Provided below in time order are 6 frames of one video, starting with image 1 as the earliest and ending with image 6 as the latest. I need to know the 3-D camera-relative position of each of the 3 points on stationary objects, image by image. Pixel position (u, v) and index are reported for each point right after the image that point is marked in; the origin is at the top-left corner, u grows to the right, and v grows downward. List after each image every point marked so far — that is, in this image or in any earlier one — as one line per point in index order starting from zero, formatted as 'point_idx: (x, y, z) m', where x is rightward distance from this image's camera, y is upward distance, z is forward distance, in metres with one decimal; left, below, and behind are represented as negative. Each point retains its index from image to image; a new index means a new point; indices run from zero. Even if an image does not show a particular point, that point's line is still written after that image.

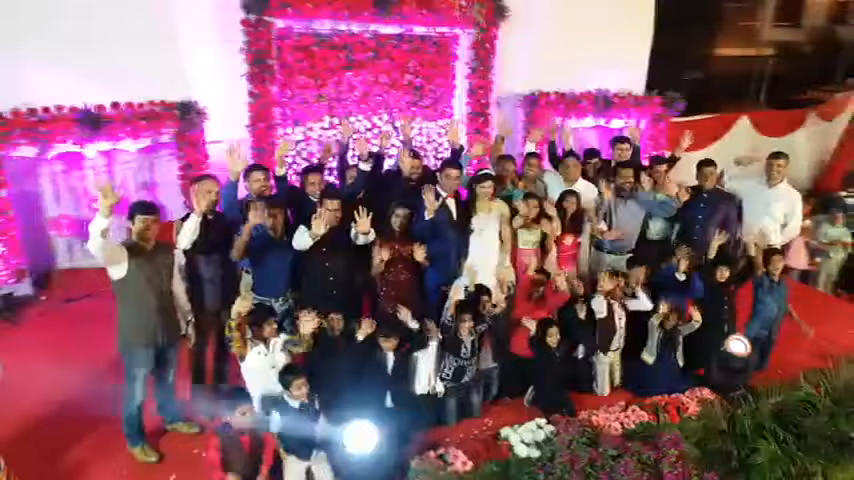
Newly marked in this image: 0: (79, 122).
0: (-2.9, +1.0, +5.3) m
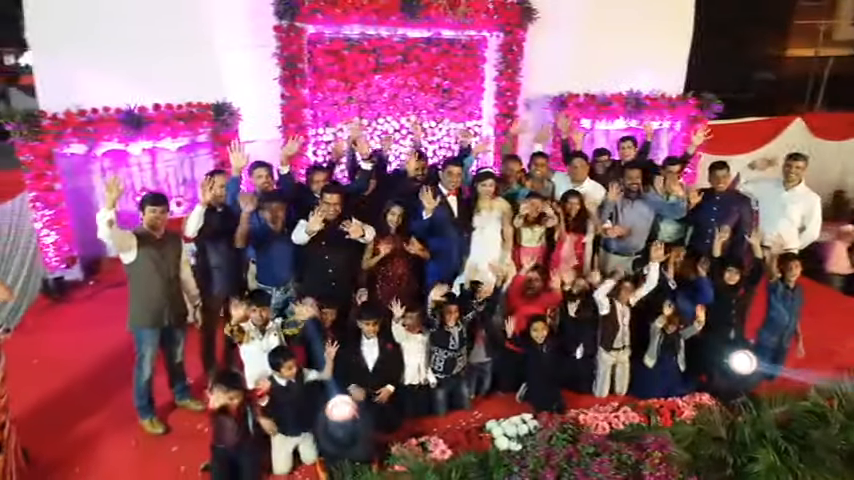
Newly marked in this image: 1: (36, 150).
0: (-2.8, +1.1, +5.8) m
1: (-3.4, +0.8, +5.5) m
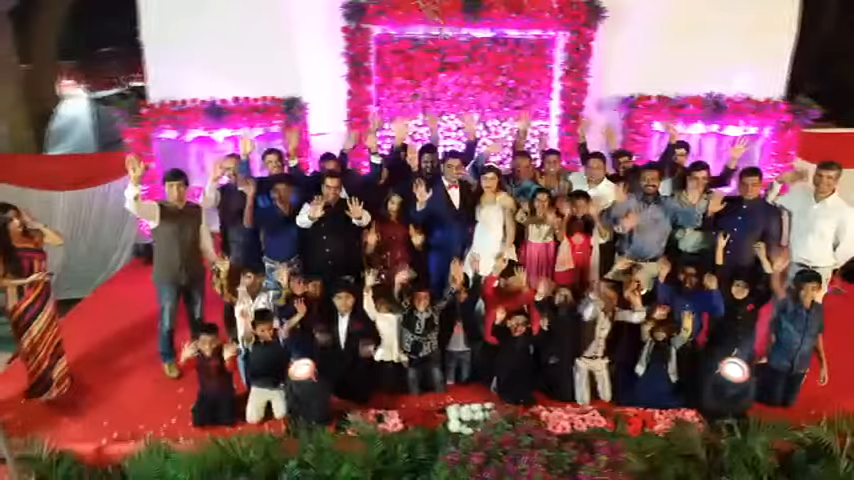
0: (-2.3, +1.3, +6.6) m
1: (-3.0, +1.1, +6.5) m
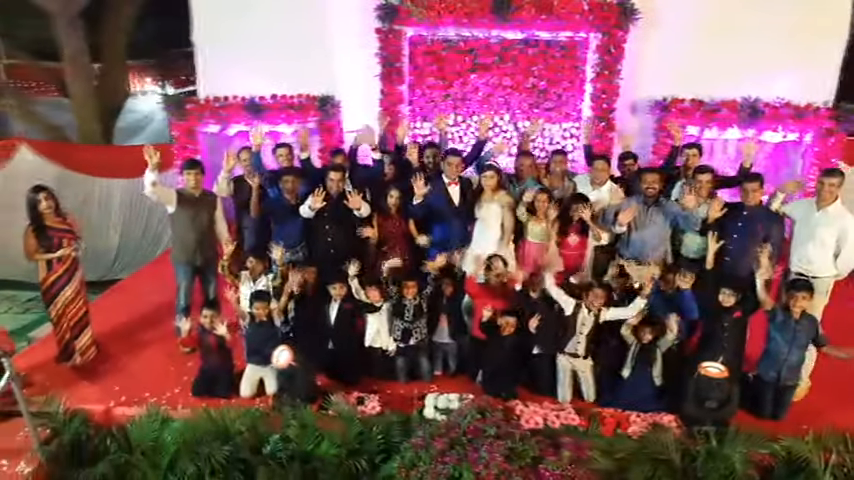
0: (-2.0, +1.5, +7.0) m
1: (-2.7, +1.3, +7.0) m
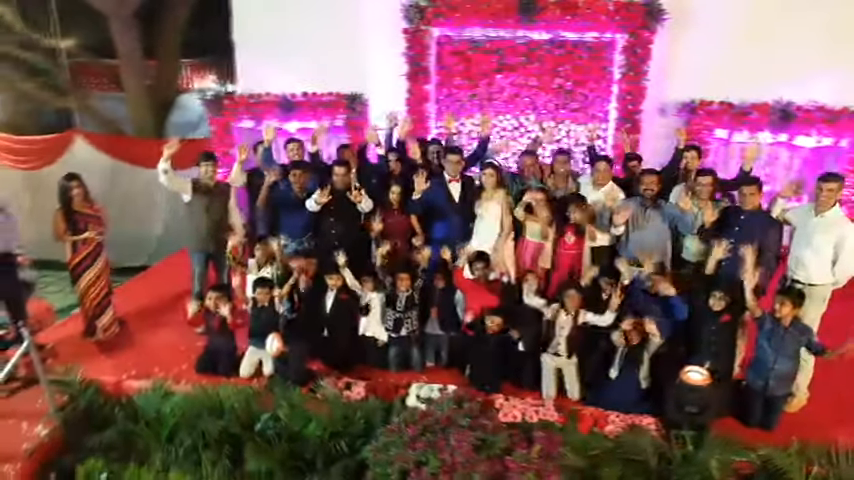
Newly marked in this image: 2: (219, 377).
0: (-1.7, +1.6, +7.3) m
1: (-2.5, +1.4, +7.4) m
2: (-1.5, -1.0, +4.6) m
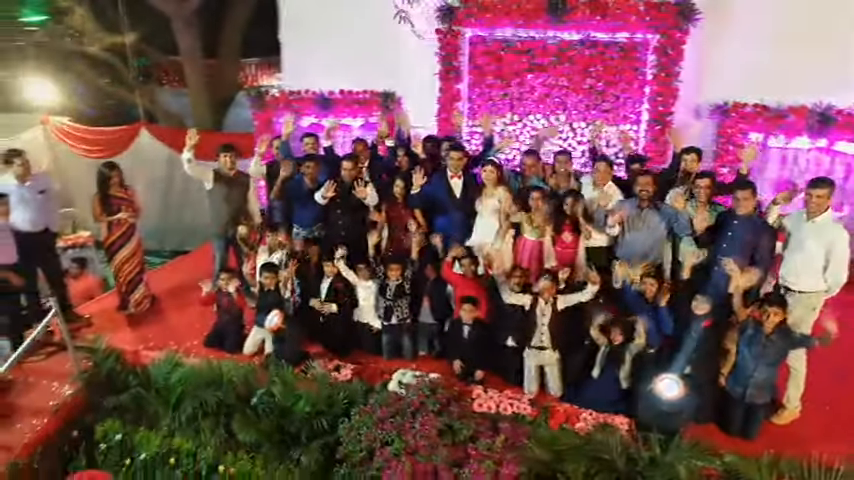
0: (-1.4, +1.7, +7.7) m
1: (-2.1, +1.5, +7.8) m
2: (-1.6, -0.9, +4.9) m
